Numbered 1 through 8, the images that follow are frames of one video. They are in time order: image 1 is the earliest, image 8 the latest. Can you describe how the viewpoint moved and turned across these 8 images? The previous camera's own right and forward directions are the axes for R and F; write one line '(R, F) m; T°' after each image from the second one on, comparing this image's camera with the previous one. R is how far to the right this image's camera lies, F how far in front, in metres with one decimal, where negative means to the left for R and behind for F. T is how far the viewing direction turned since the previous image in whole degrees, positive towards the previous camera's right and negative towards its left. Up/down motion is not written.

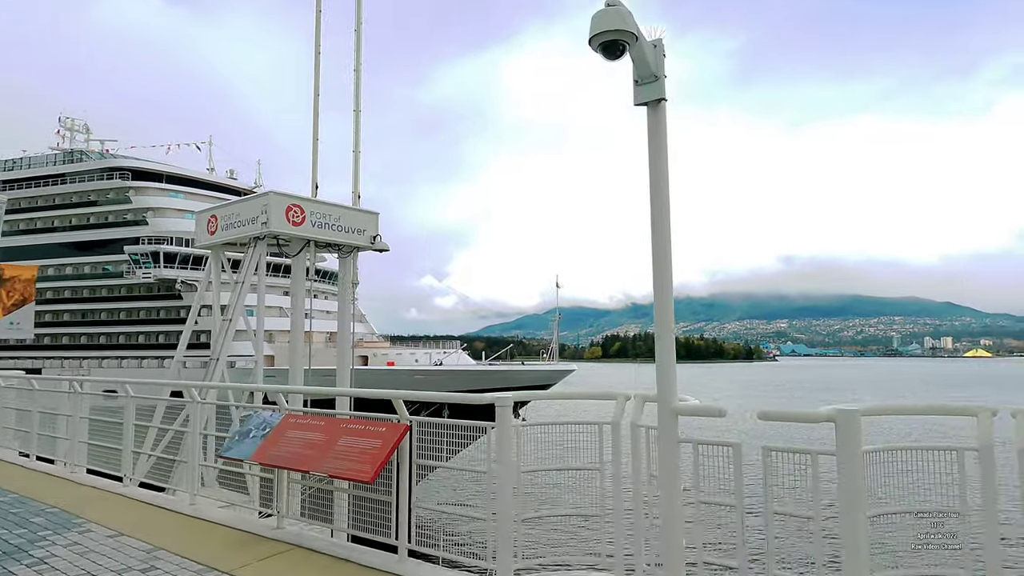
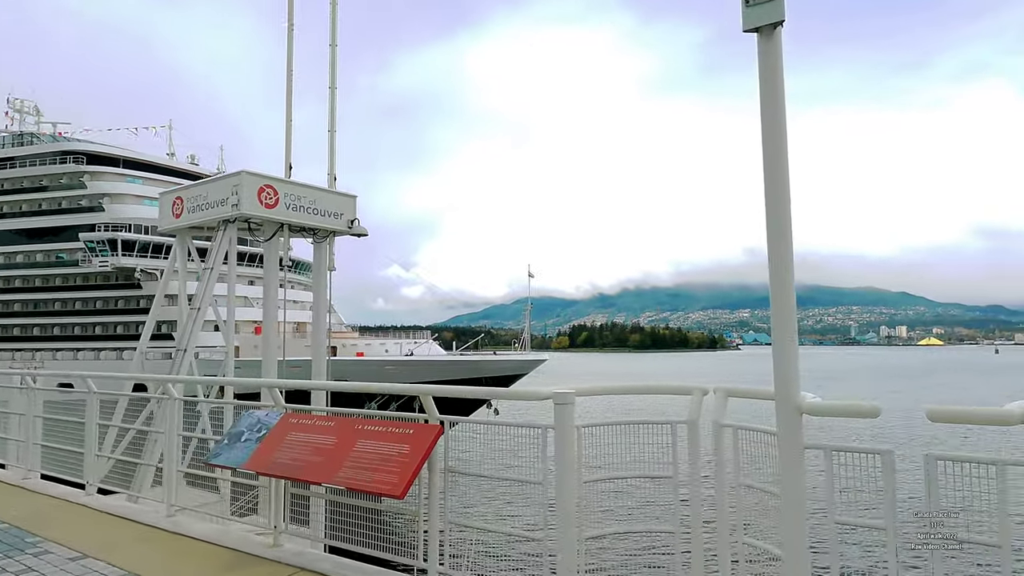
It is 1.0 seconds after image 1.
(-0.6, +0.9) m; +3°
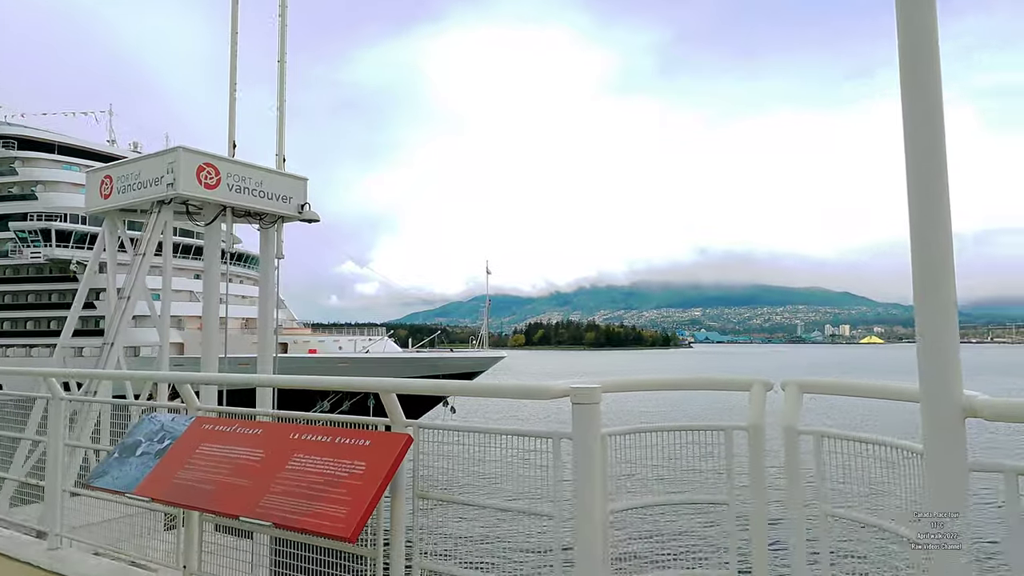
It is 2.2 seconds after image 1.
(-0.2, +1.3) m; +4°
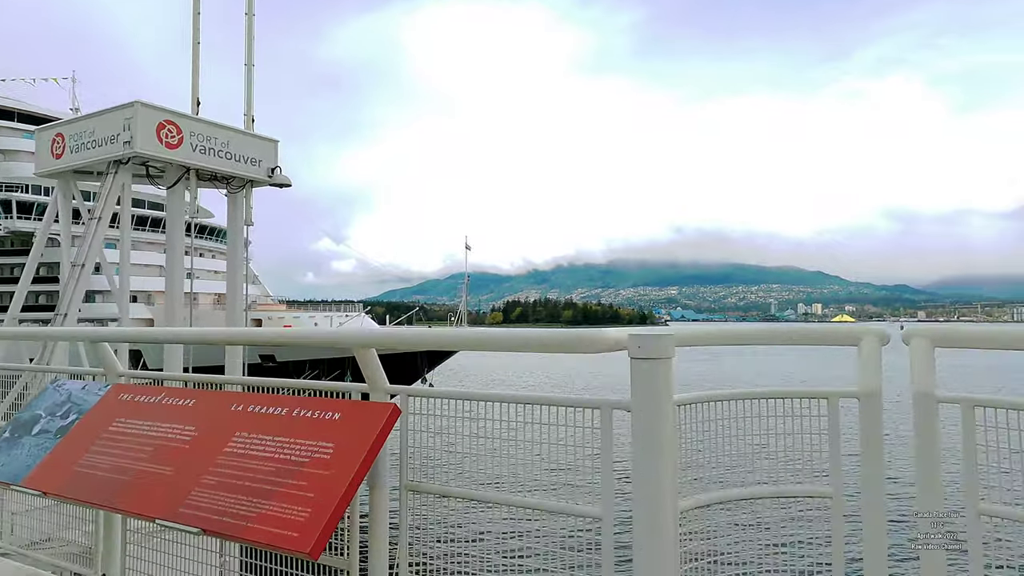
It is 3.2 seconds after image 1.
(-0.2, +1.0) m; +2°
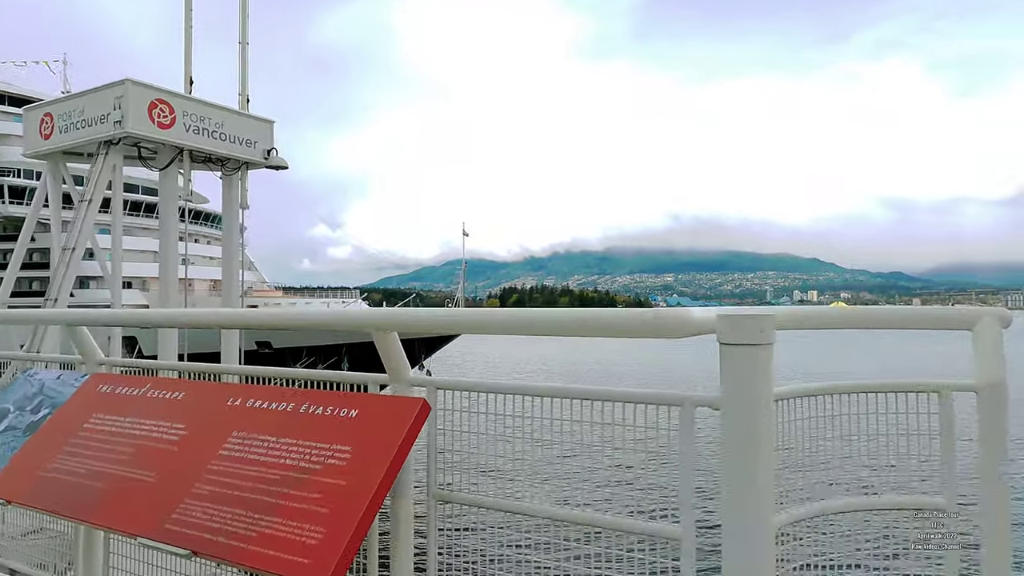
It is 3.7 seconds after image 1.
(-0.2, +0.4) m; 0°
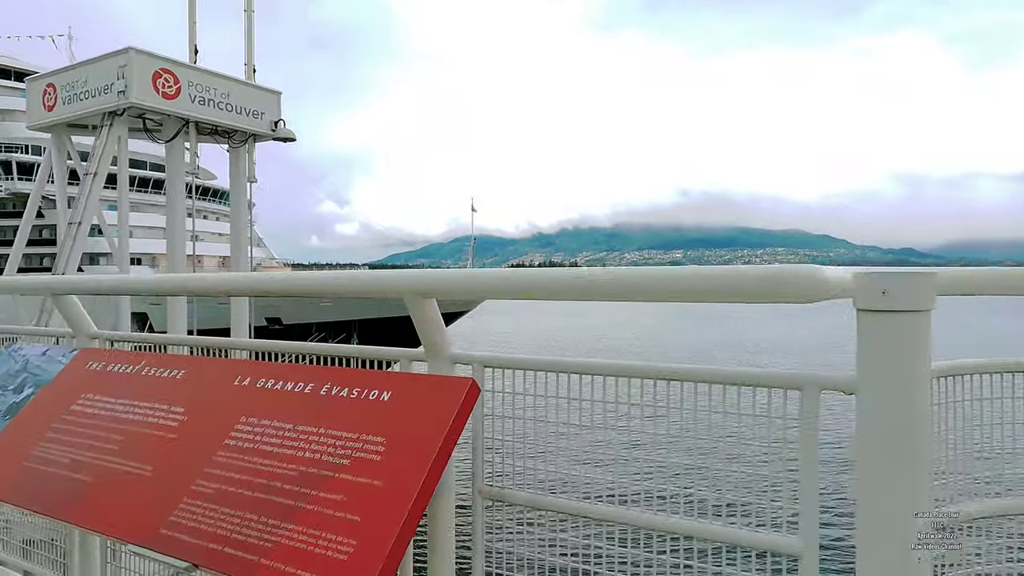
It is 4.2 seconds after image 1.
(-0.1, +0.4) m; -1°
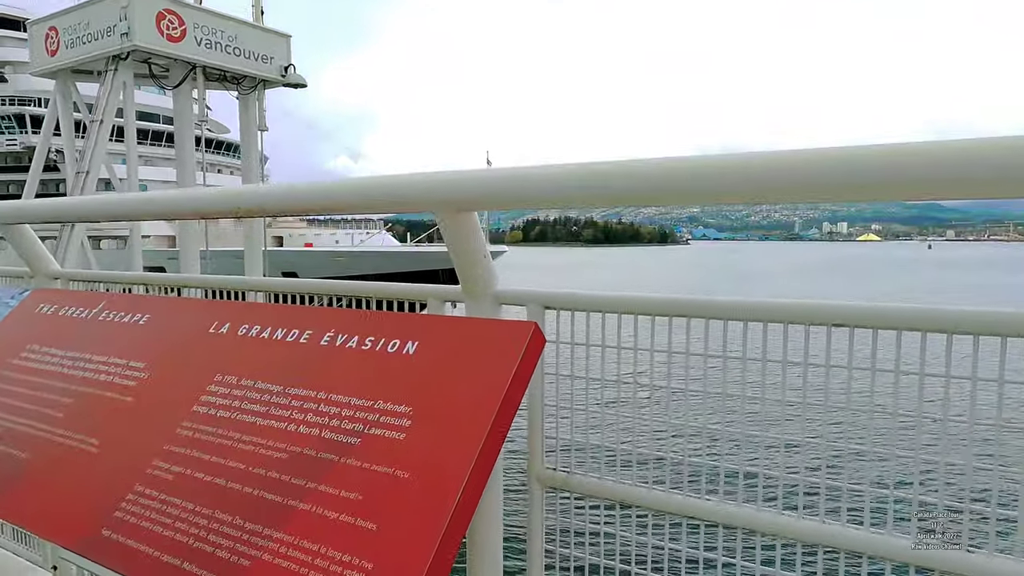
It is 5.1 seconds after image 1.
(-0.1, +0.5) m; -1°
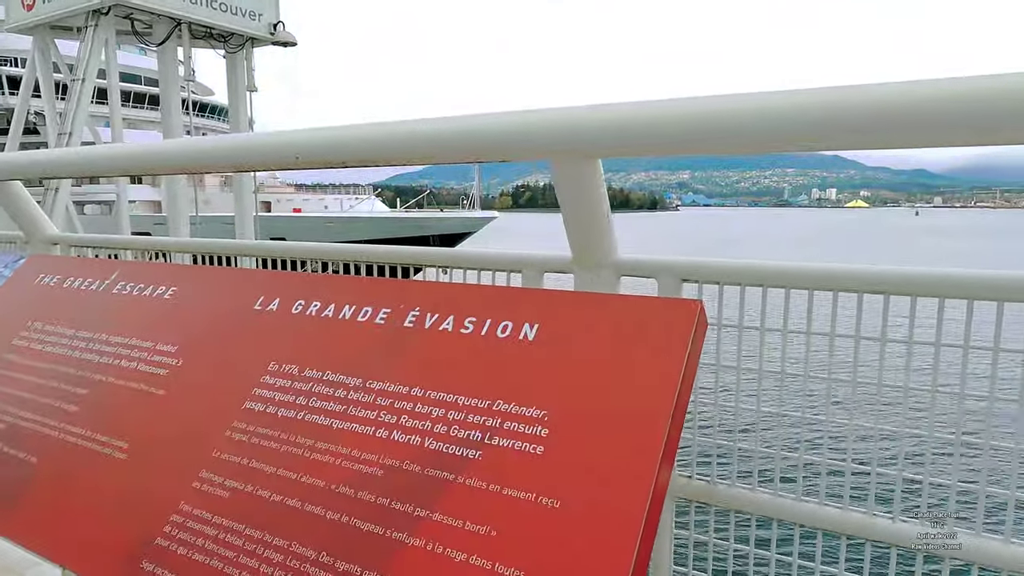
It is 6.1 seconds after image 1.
(-0.2, +0.3) m; +1°
